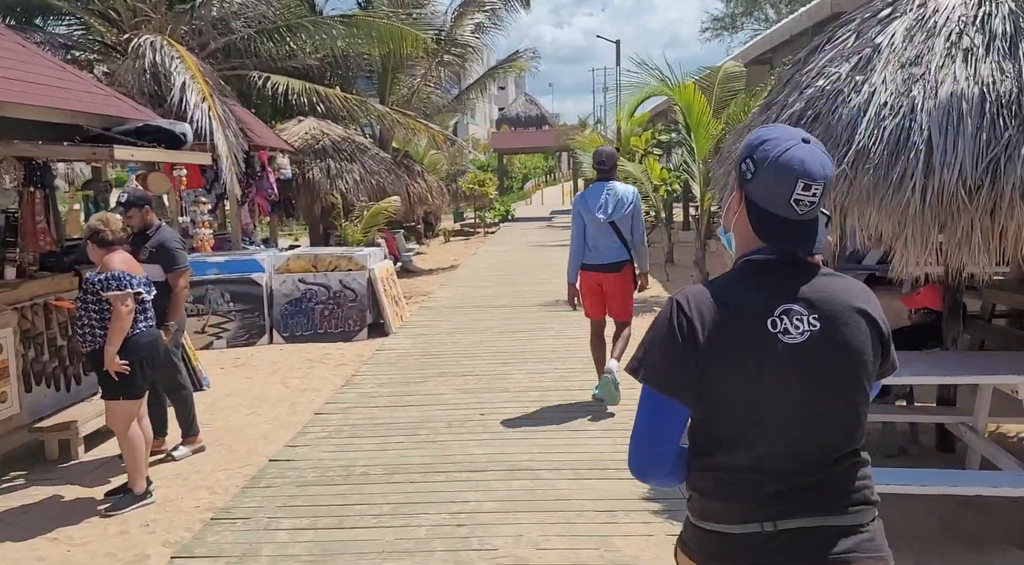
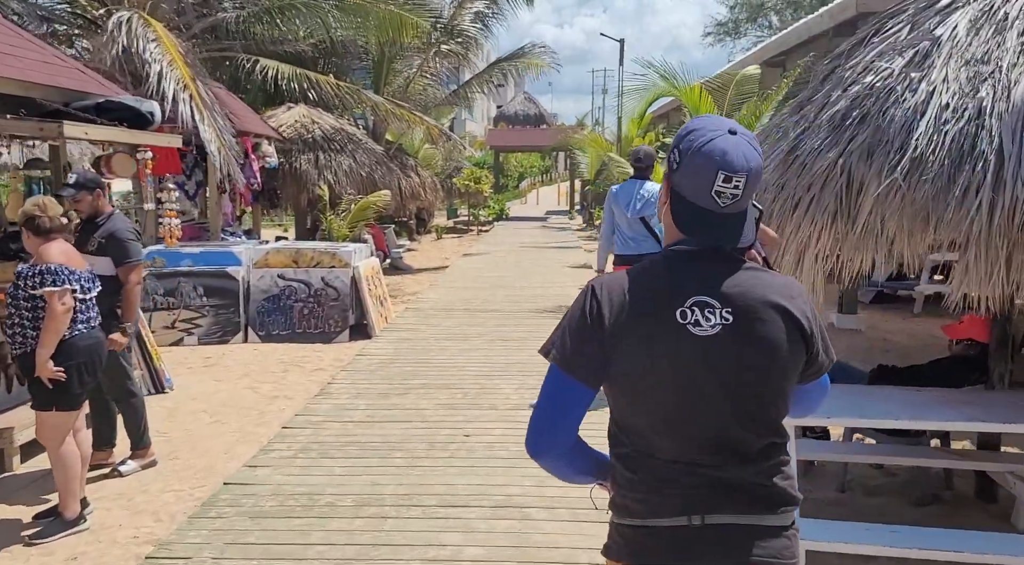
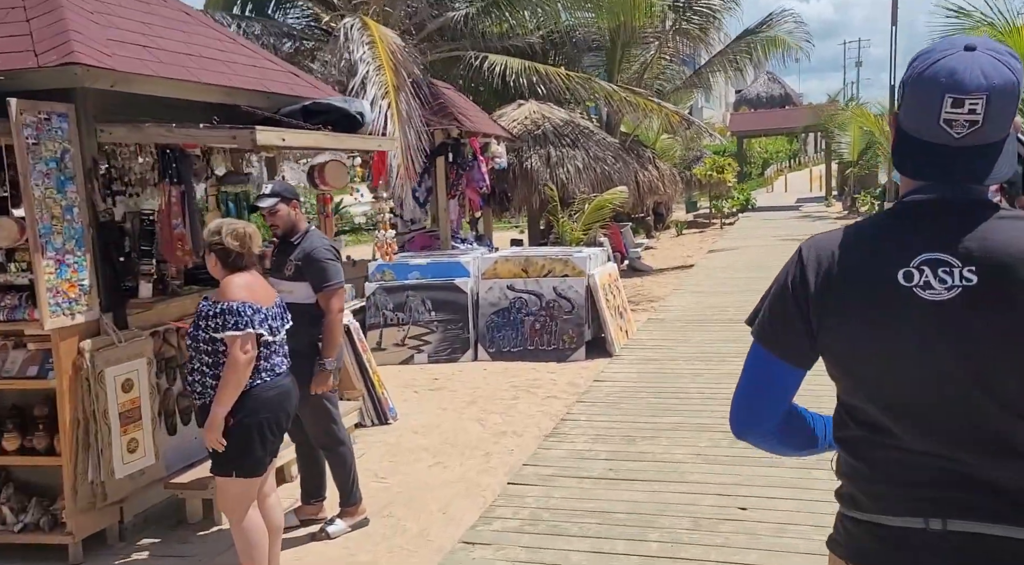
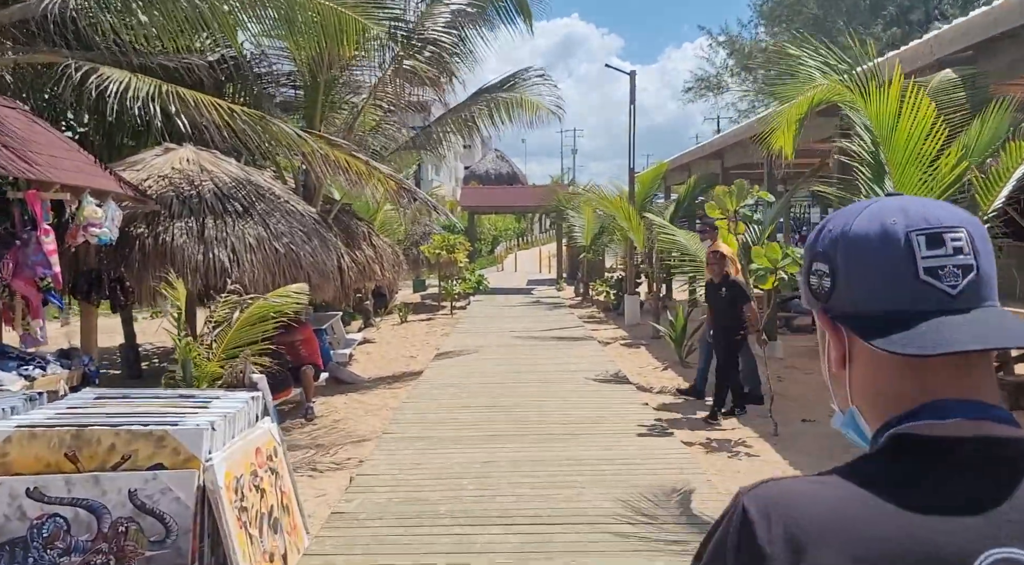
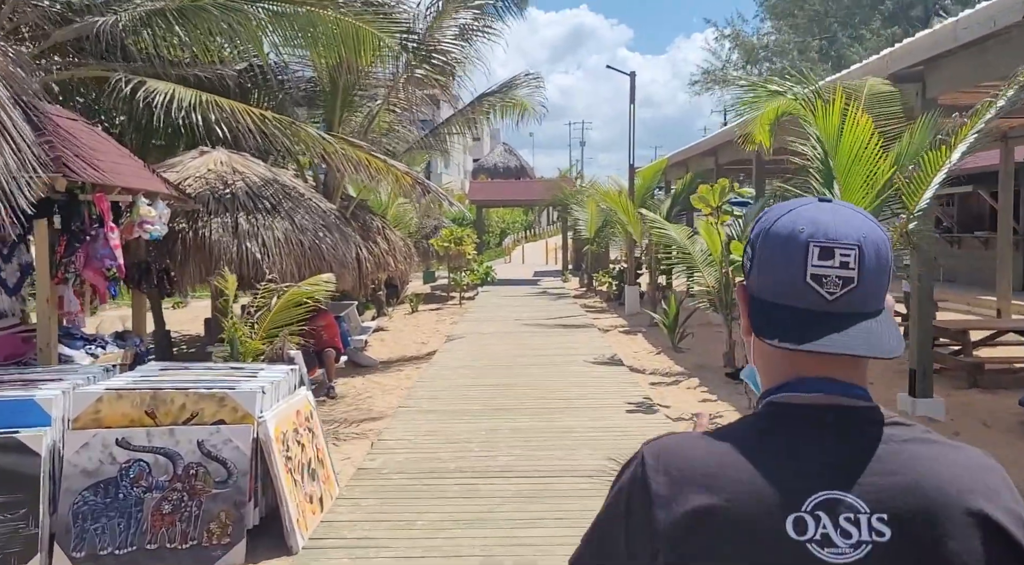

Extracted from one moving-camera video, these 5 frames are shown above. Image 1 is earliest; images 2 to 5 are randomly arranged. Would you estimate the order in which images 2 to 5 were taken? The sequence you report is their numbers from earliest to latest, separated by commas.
2, 3, 5, 4
